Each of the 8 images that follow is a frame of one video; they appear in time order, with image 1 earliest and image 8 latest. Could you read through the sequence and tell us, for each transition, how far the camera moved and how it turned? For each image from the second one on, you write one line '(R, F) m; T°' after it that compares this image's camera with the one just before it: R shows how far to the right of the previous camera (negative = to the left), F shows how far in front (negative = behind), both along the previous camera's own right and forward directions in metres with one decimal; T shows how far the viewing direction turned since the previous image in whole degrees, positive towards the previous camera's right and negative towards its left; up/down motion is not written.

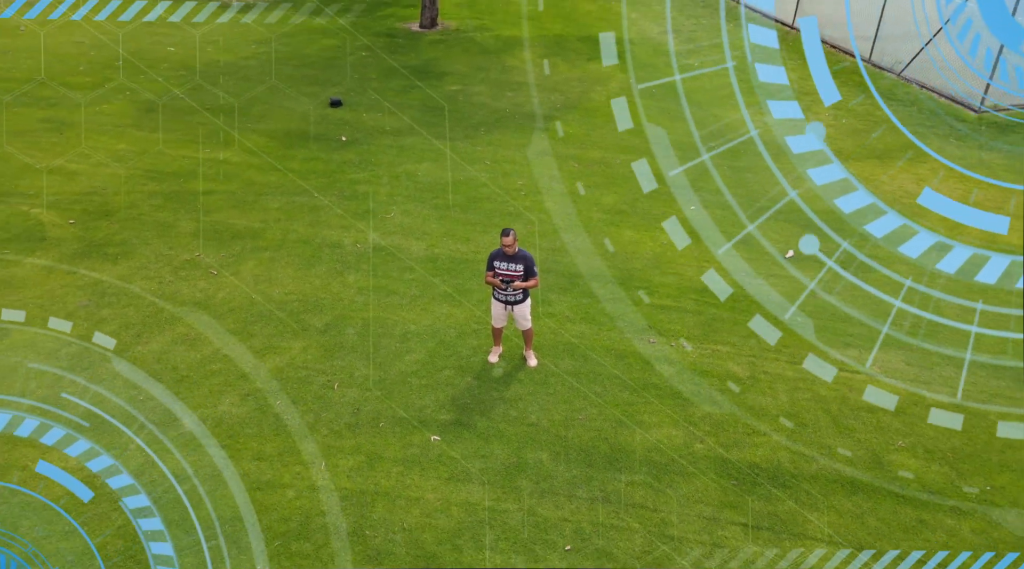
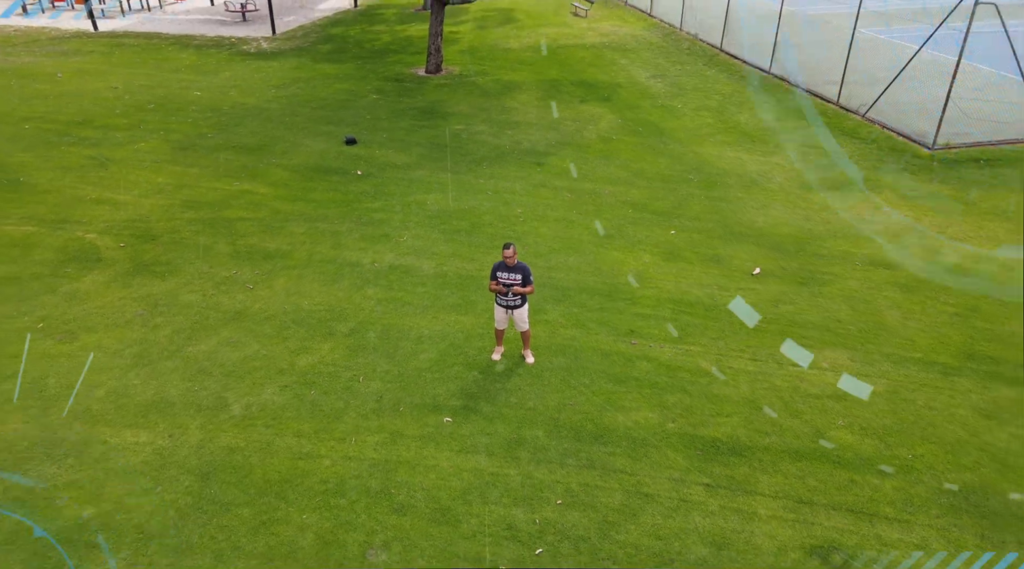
(0.0, -1.0) m; 0°
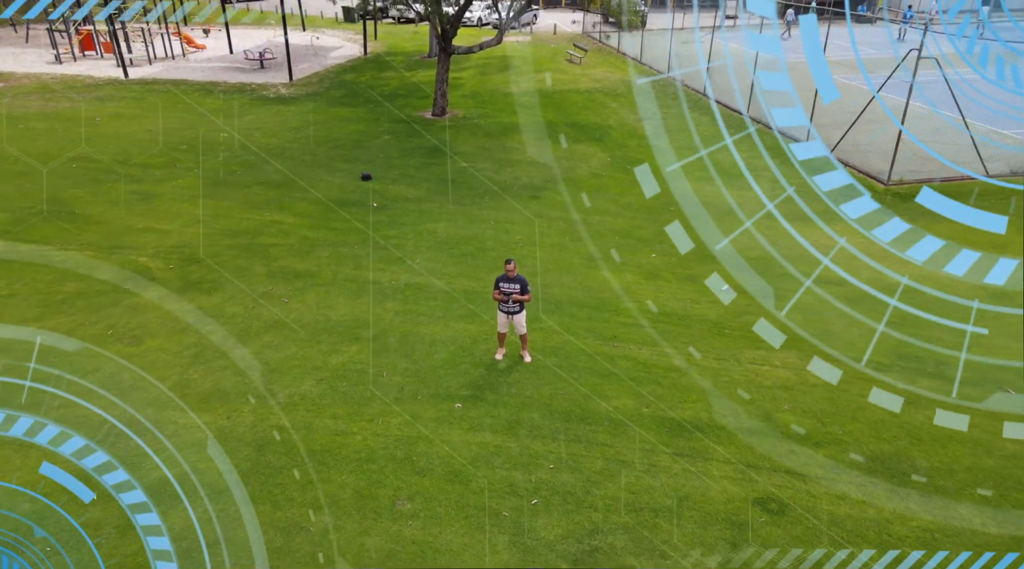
(0.0, -1.2) m; 0°
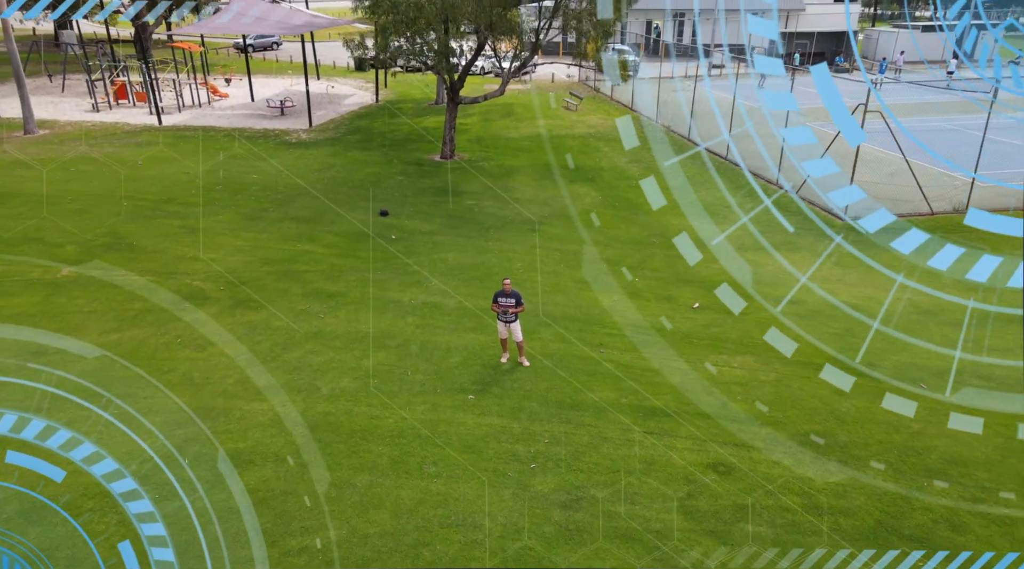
(0.0, -1.6) m; 0°
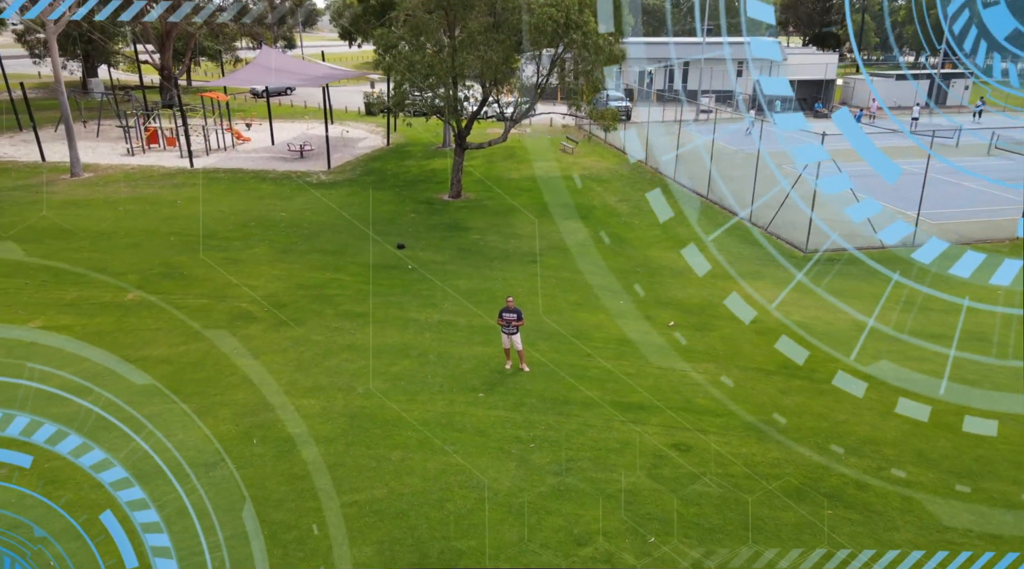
(0.0, -1.9) m; 0°
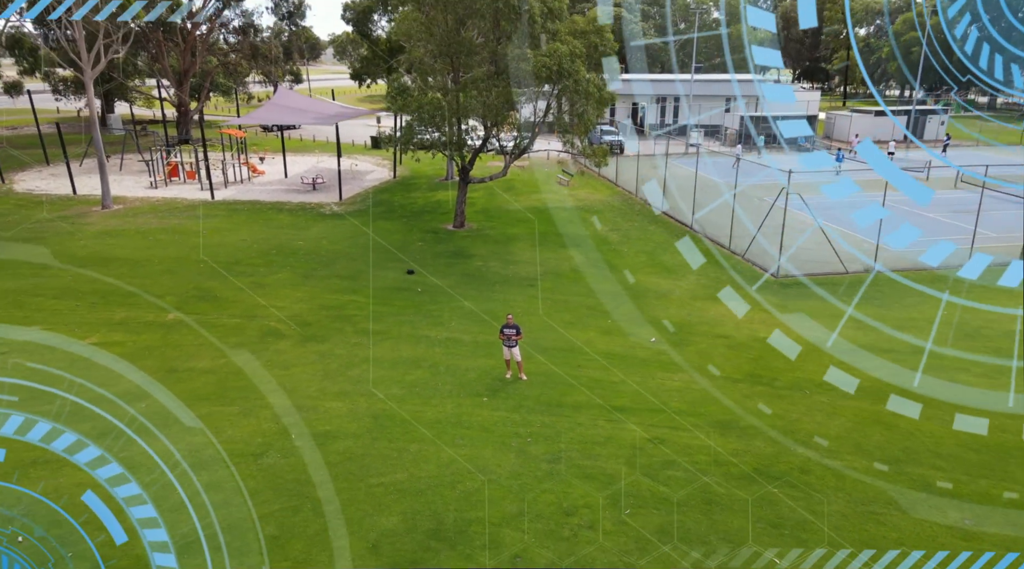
(0.0, -1.7) m; 0°
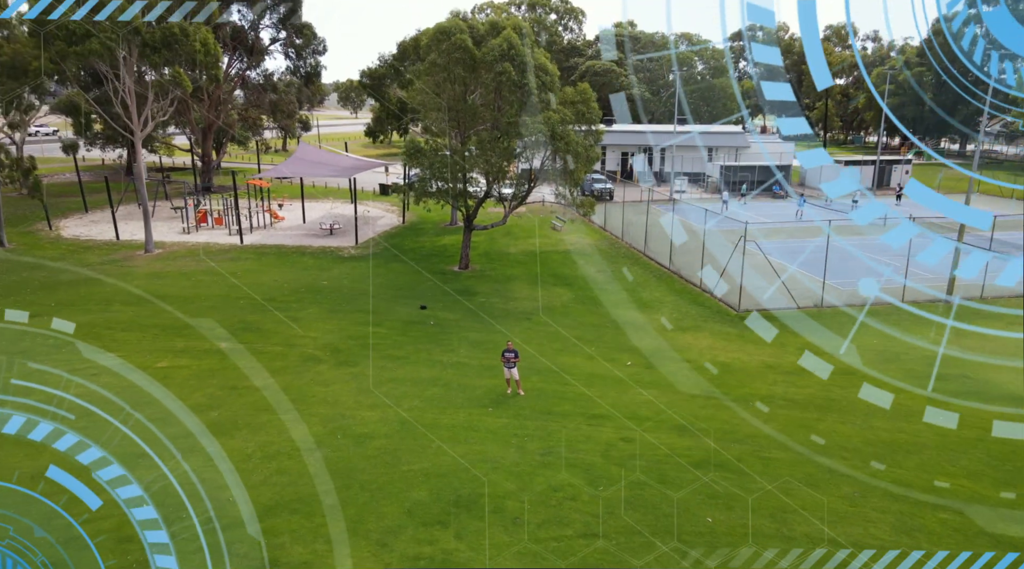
(0.0, -3.0) m; 0°
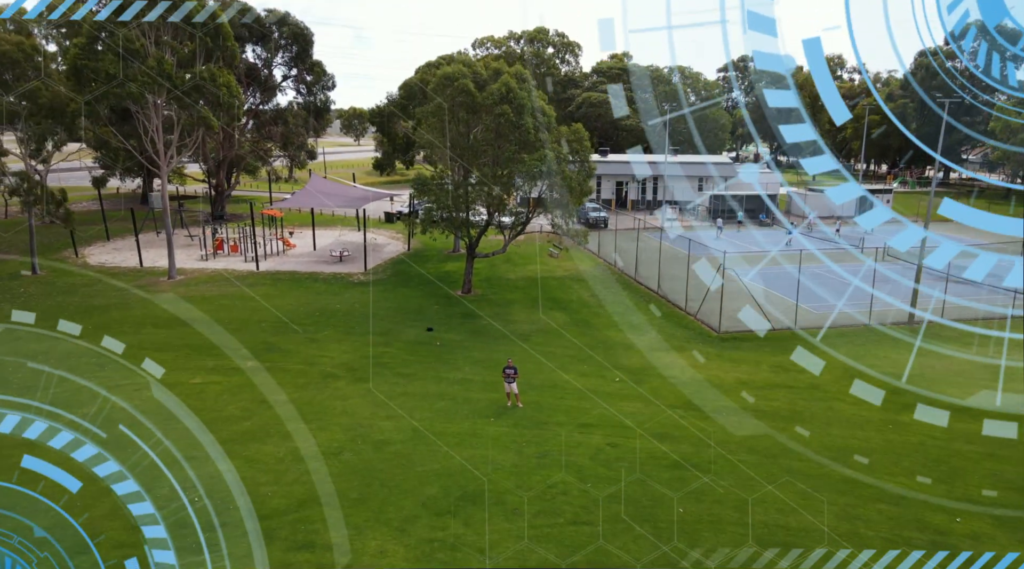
(0.0, -1.9) m; 0°
